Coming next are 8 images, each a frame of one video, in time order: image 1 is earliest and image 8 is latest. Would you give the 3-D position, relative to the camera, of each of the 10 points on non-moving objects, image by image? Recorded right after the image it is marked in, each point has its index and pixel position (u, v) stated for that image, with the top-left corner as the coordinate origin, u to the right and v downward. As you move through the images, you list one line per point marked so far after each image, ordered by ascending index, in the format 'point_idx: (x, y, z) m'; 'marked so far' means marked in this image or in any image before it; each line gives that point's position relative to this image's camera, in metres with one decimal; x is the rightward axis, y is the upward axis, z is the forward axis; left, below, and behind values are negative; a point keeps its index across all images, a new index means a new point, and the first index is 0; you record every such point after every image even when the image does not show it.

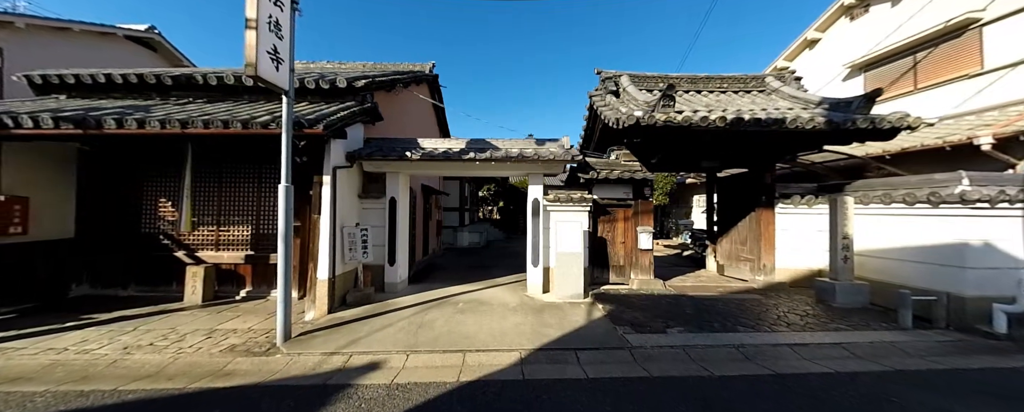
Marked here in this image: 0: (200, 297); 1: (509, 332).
0: (-5.2, -1.5, +4.9) m
1: (0.0, -1.6, +3.7) m
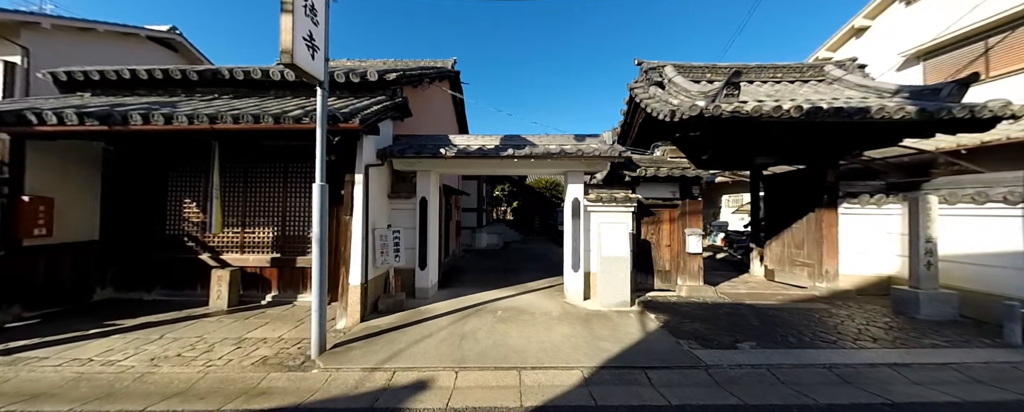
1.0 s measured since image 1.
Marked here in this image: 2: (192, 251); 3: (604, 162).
0: (-4.6, -1.5, +4.7) m
1: (+0.6, -1.6, +3.3) m
2: (-5.5, -0.8, +5.1) m
3: (+1.5, +0.7, +4.7) m
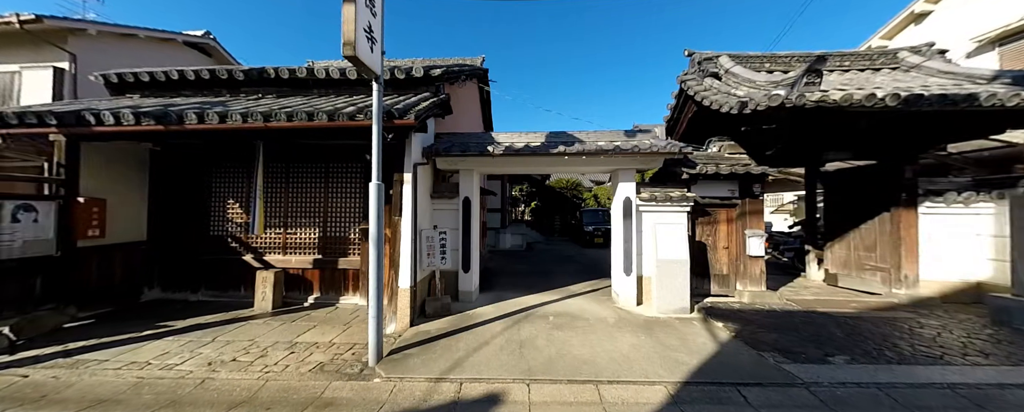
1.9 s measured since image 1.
0: (-3.8, -1.5, +4.6) m
1: (+1.3, -1.6, +3.1) m
2: (-4.7, -0.8, +5.0) m
3: (+2.2, +0.7, +4.4) m
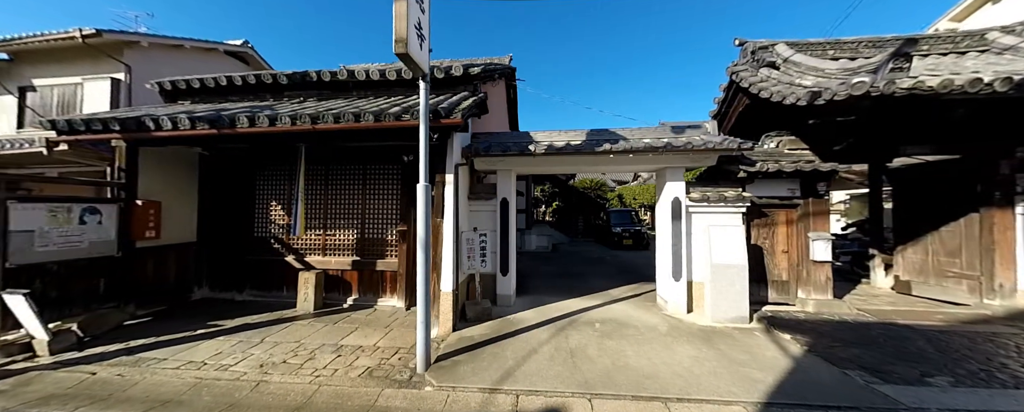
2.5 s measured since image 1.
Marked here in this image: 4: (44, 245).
0: (-3.2, -1.6, +4.6) m
1: (+1.8, -1.6, +2.9) m
2: (-4.1, -0.8, +5.1) m
3: (+2.8, +0.7, +4.1) m
4: (-5.8, -0.5, +3.6) m
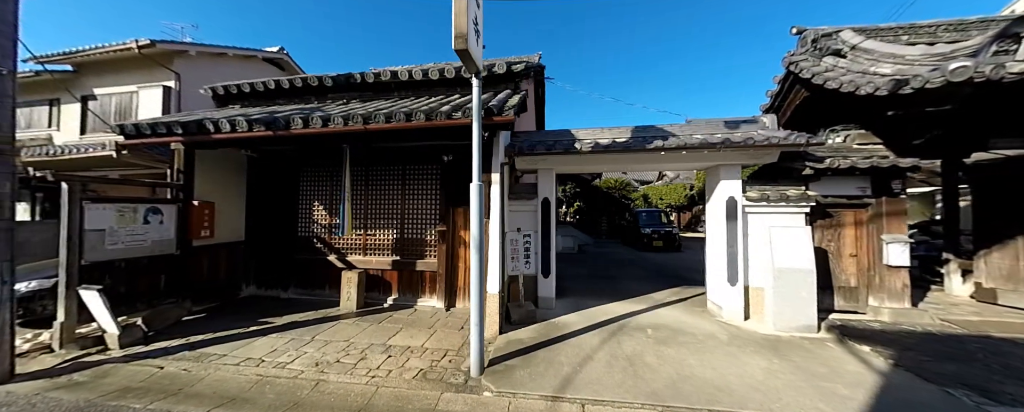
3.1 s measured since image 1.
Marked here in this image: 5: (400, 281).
0: (-2.5, -1.6, +4.7) m
1: (+2.4, -1.6, +2.6) m
2: (-3.4, -0.8, +5.2) m
3: (+3.4, +0.7, +3.8) m
4: (-5.2, -0.5, +3.8) m
5: (-1.9, -1.3, +5.0) m
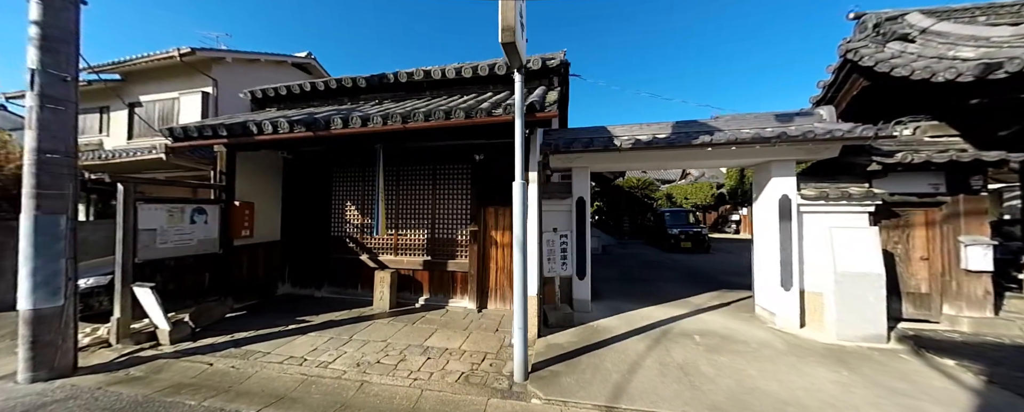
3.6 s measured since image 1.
0: (-2.0, -1.6, +4.7) m
1: (+2.8, -1.6, +2.4) m
2: (-2.9, -0.8, +5.3) m
3: (+3.9, +0.7, +3.5) m
4: (-4.7, -0.5, +4.0) m
5: (-1.4, -1.3, +5.0) m
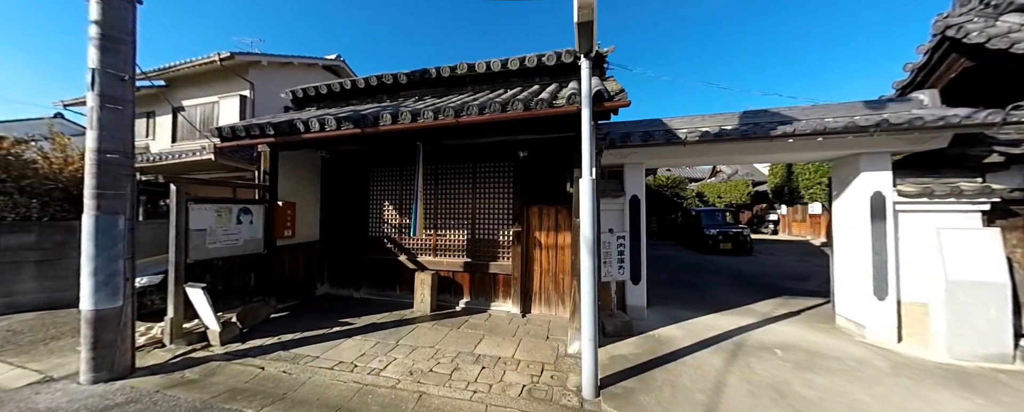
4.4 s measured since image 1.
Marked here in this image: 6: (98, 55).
0: (-1.3, -1.6, +4.6) m
1: (+3.3, -1.6, +2.0) m
2: (-2.1, -0.8, +5.2) m
3: (+4.5, +0.7, +3.1) m
4: (-4.1, -0.5, +4.0) m
5: (-0.6, -1.3, +4.8) m
6: (-4.1, +1.5, +2.9) m
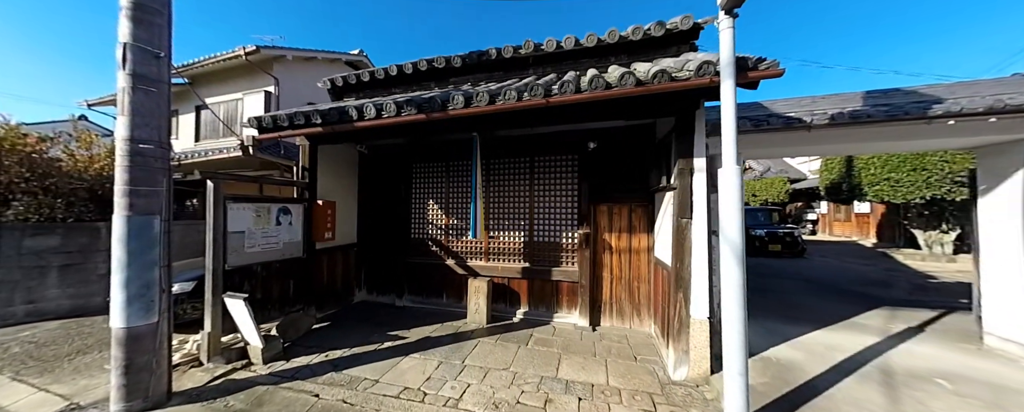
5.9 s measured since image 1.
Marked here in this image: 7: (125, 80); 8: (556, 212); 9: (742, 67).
0: (-0.4, -1.5, +4.1) m
1: (+4.2, -1.5, +1.4) m
2: (-1.2, -0.8, +4.7) m
3: (+5.4, +0.8, +2.4) m
4: (-3.2, -0.5, +3.5) m
5: (+0.3, -1.3, +4.3) m
6: (-3.2, +1.5, +2.4) m
7: (-3.2, +1.0, +2.4) m
8: (+0.7, -0.1, +4.2) m
9: (+1.7, +1.0, +2.2) m
